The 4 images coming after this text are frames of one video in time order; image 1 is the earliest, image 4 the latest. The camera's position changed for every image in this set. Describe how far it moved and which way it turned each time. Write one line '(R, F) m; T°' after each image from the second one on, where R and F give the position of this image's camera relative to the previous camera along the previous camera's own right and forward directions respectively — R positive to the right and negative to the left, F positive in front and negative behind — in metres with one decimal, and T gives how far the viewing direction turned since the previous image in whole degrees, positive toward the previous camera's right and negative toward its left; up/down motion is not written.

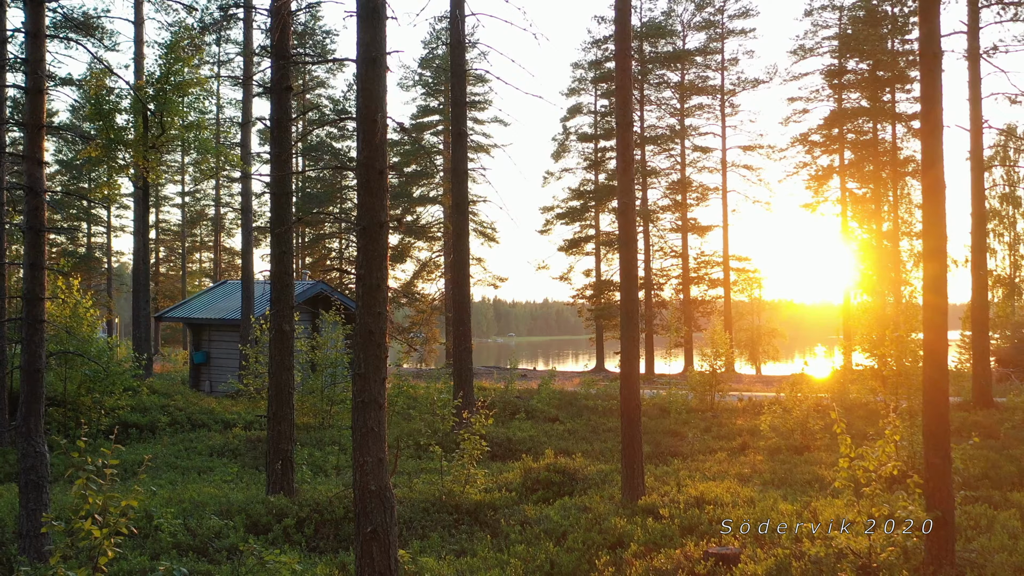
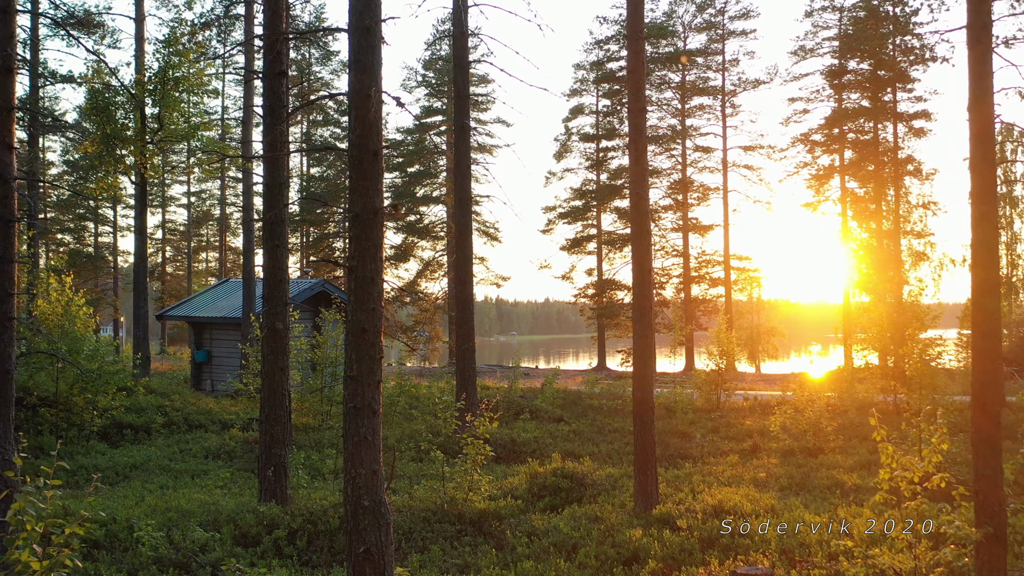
(0.0, +0.4) m; 0°
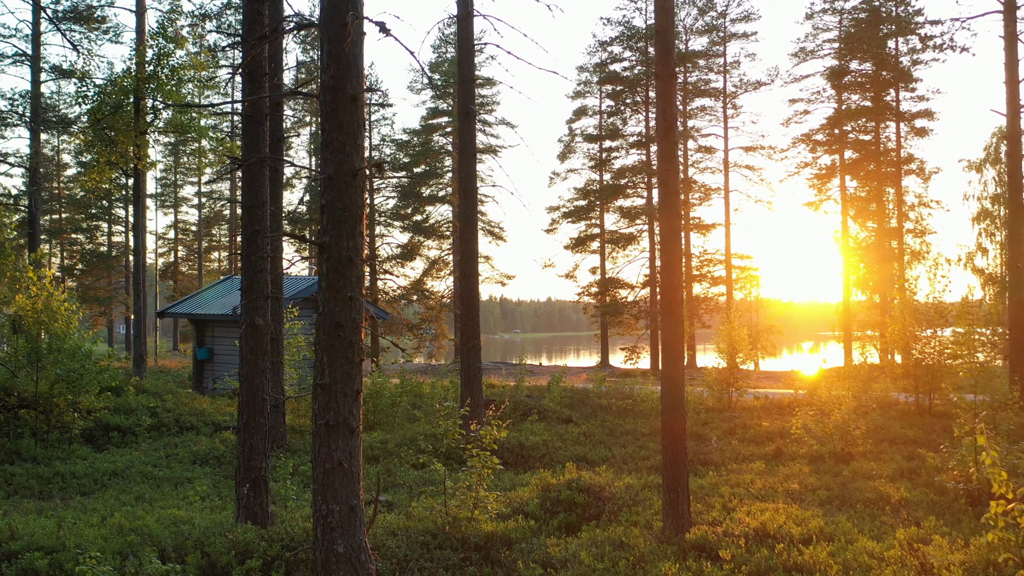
(-0.1, +0.8) m; 0°
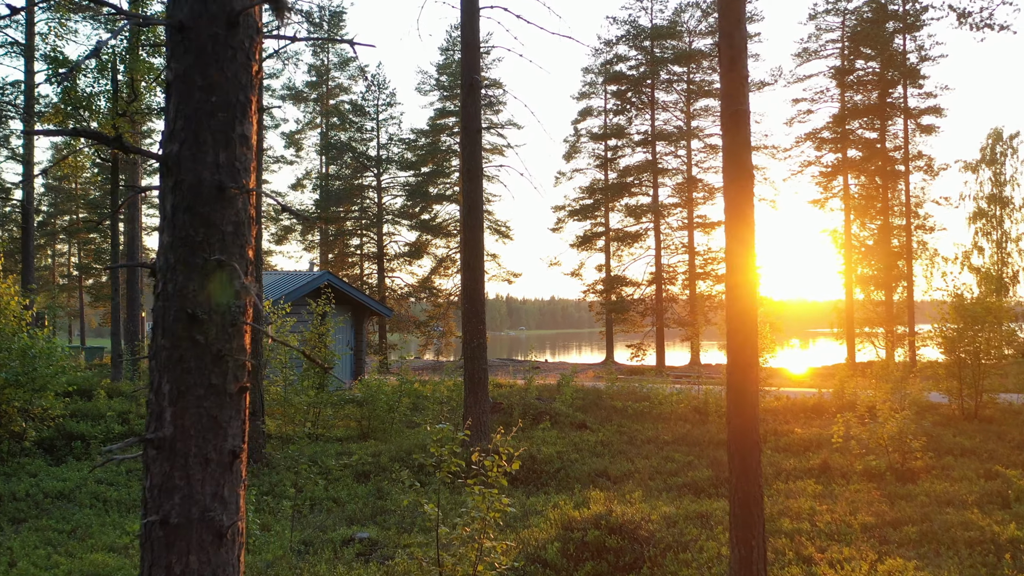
(-0.1, +1.5) m; -1°
